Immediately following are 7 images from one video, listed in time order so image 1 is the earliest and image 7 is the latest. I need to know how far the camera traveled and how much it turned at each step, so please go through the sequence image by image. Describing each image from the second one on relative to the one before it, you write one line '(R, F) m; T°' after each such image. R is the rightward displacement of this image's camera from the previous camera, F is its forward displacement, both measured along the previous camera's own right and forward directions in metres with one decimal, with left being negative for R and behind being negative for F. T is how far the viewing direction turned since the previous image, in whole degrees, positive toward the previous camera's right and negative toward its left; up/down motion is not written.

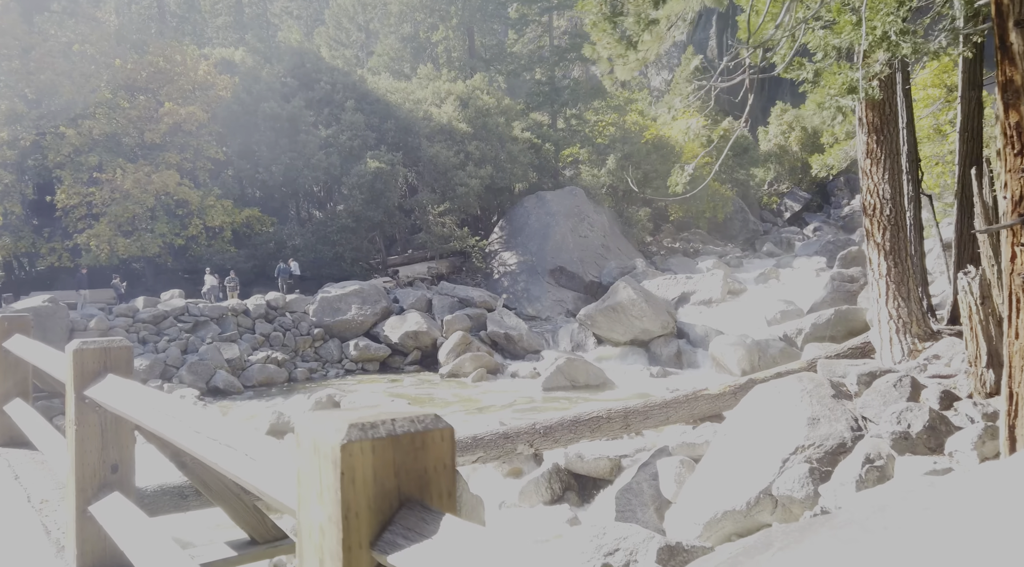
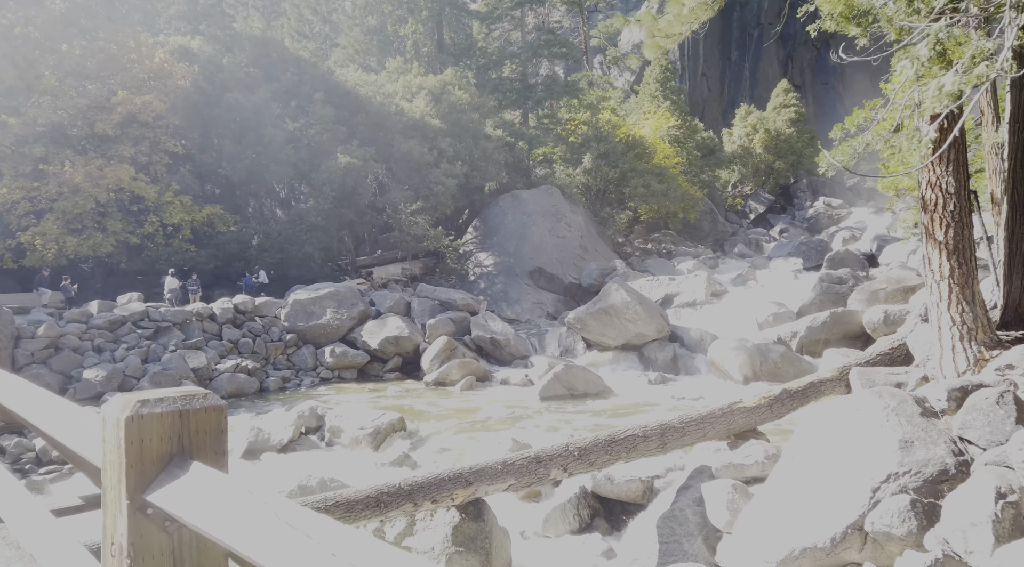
(-0.6, +0.9) m; +3°
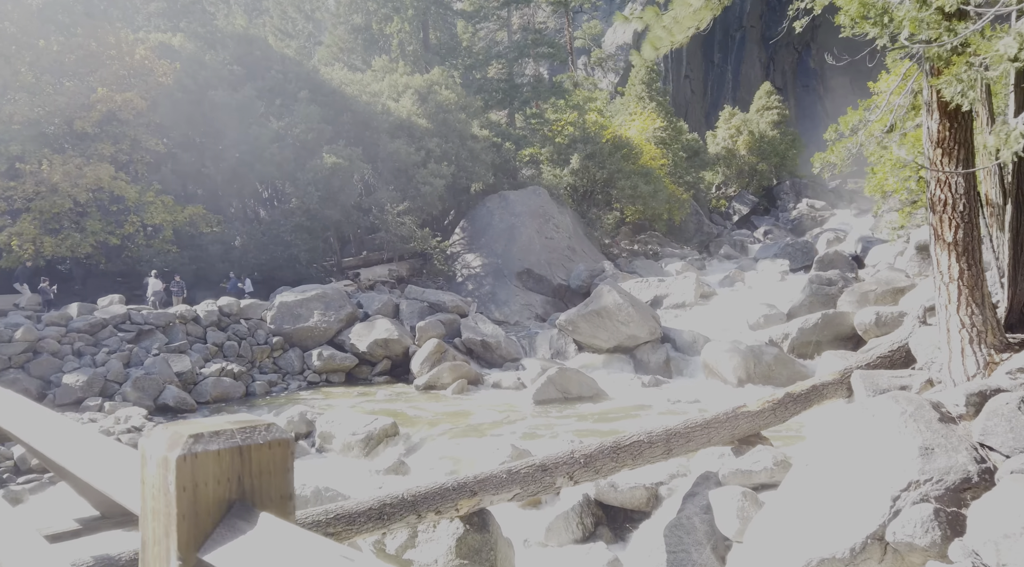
(-0.2, +0.2) m; +1°
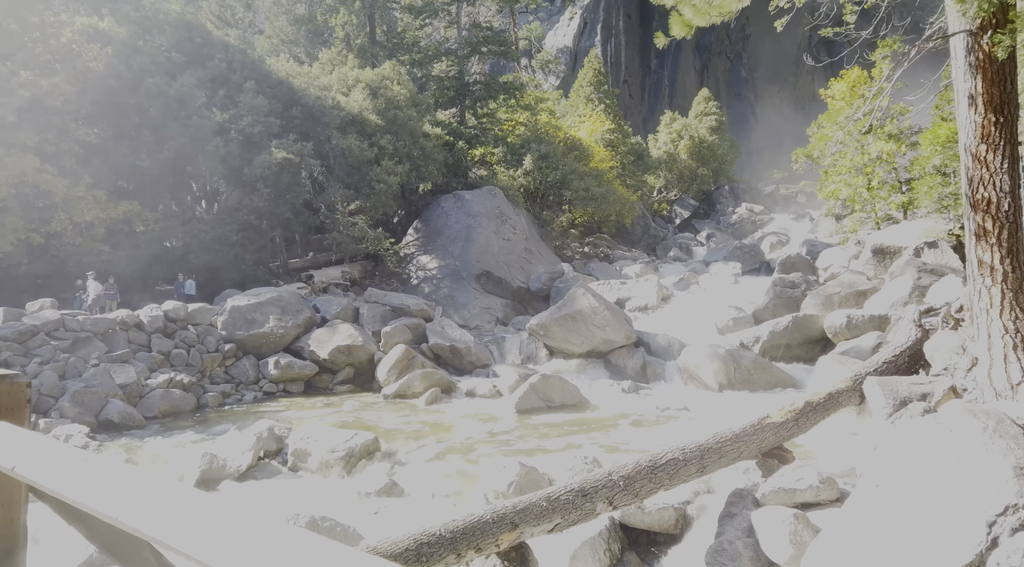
(-0.6, +0.7) m; +5°
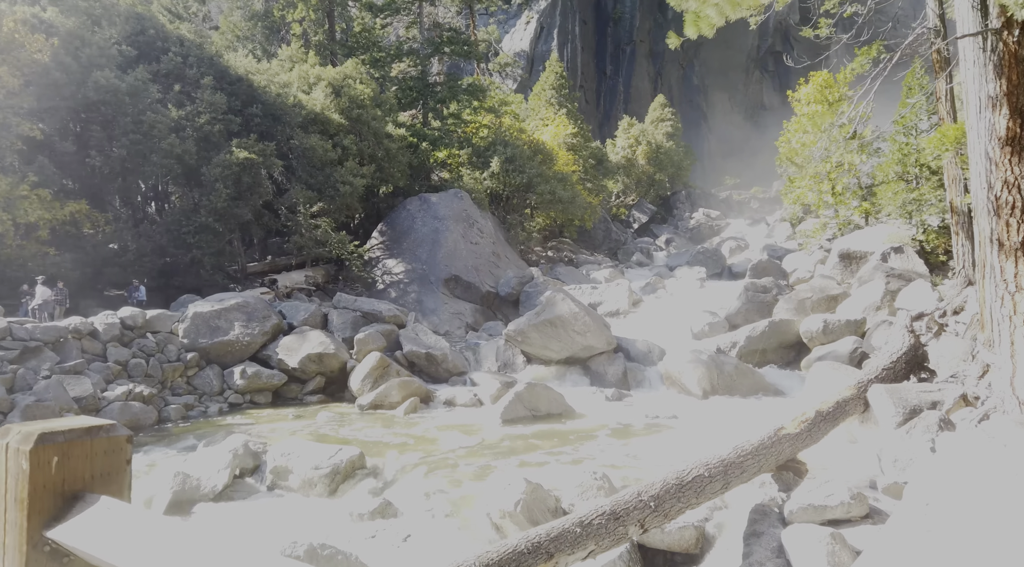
(-0.4, +0.4) m; +3°
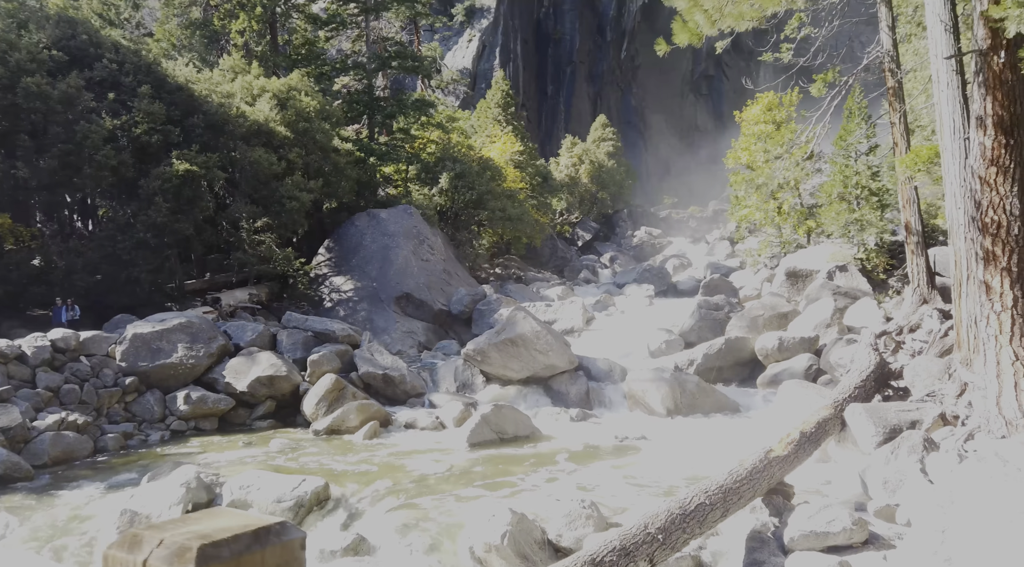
(-0.3, +0.3) m; +4°
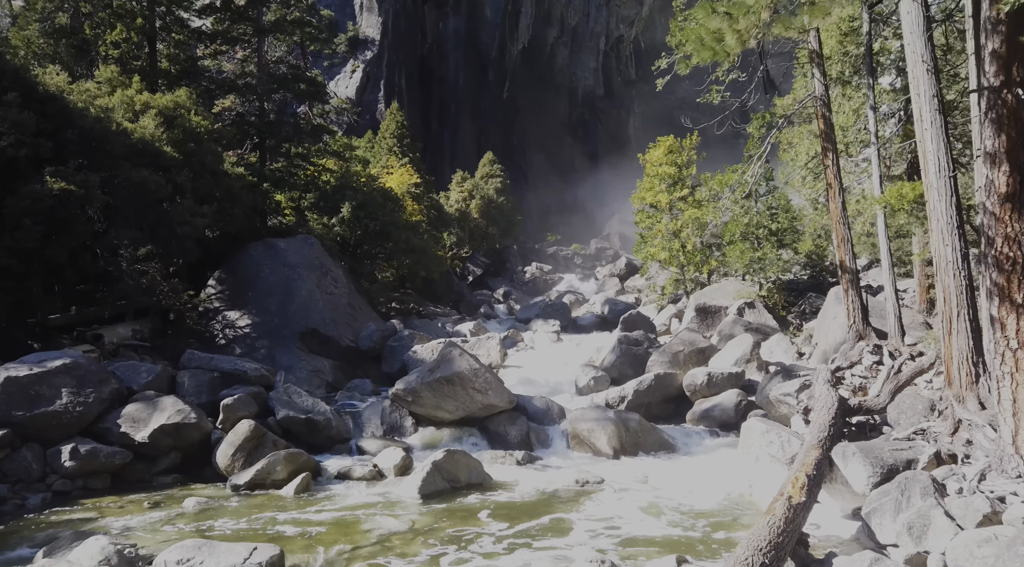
(-0.9, +0.9) m; +9°
